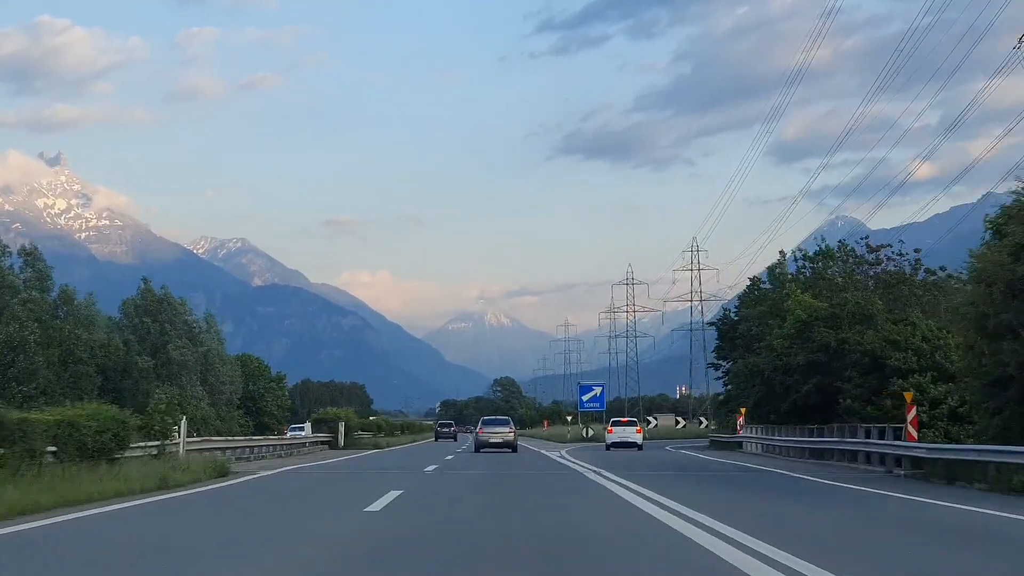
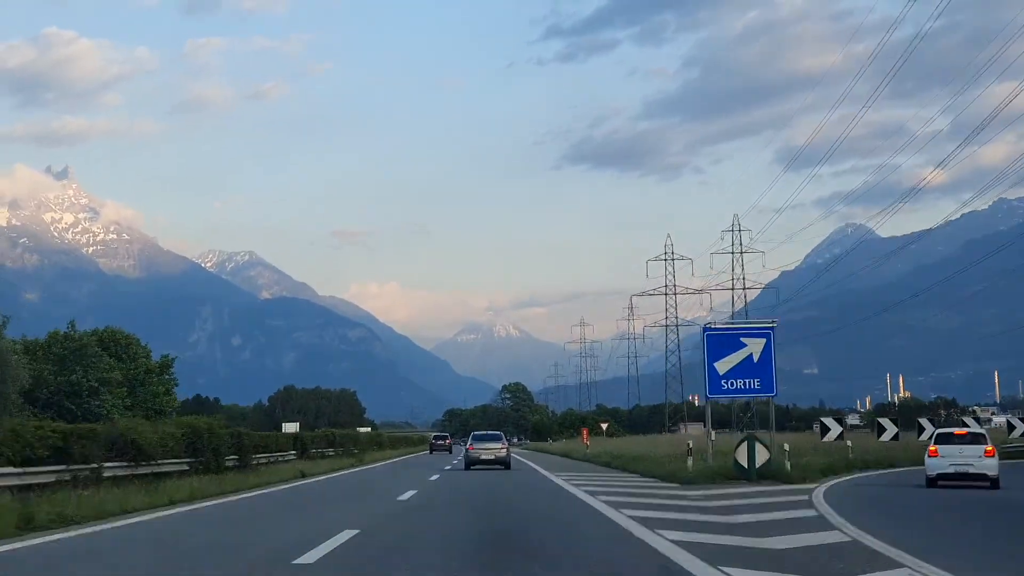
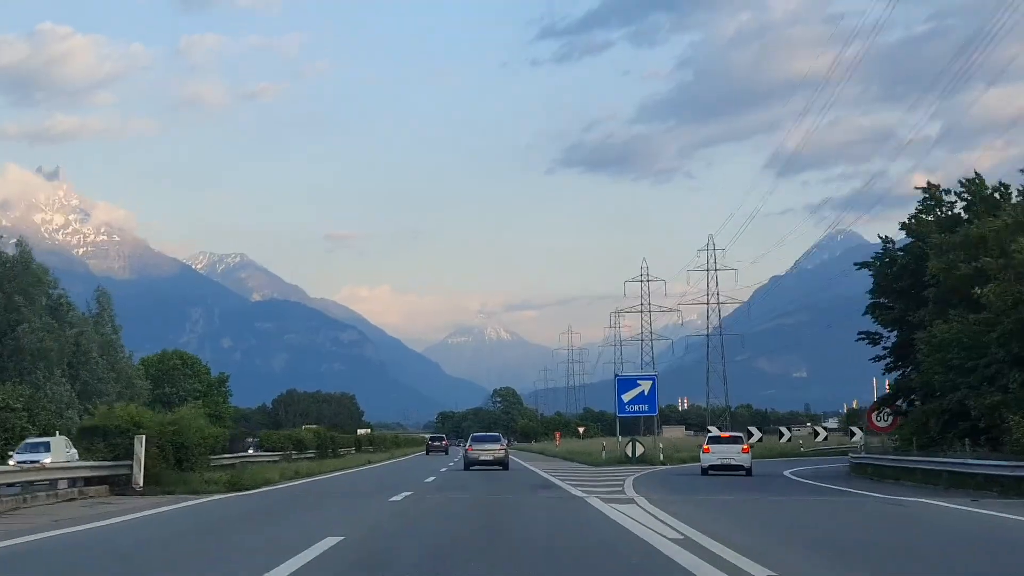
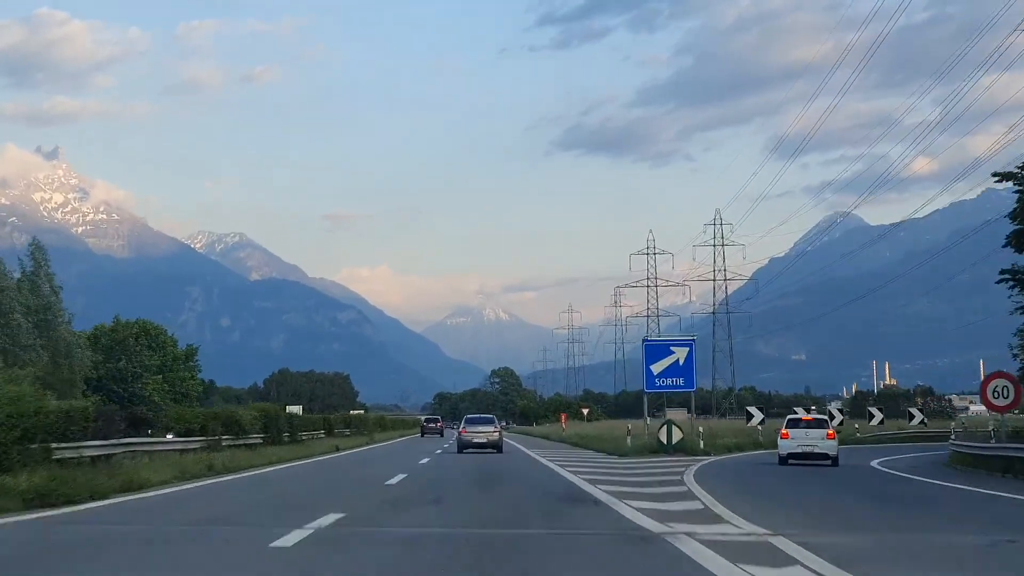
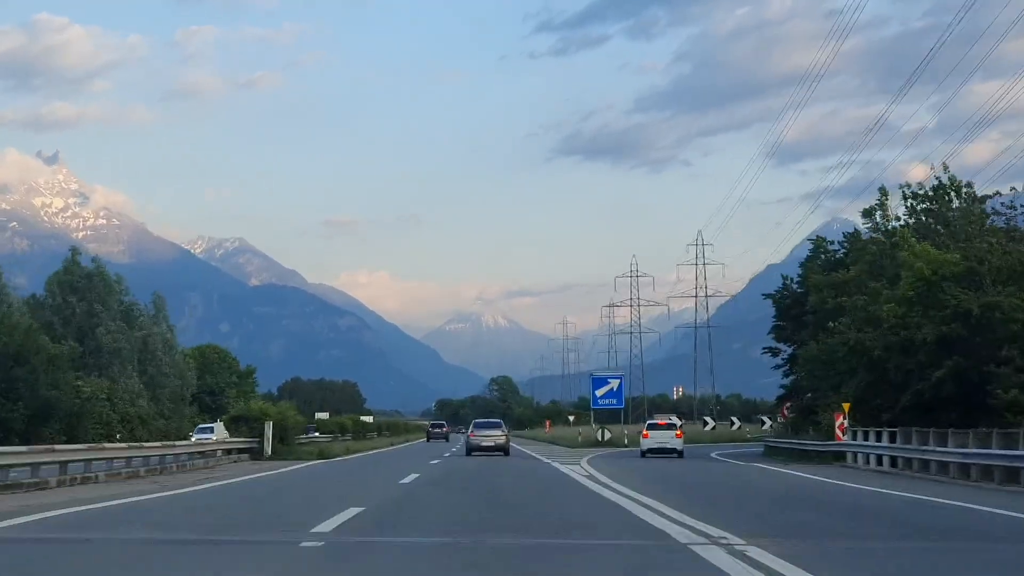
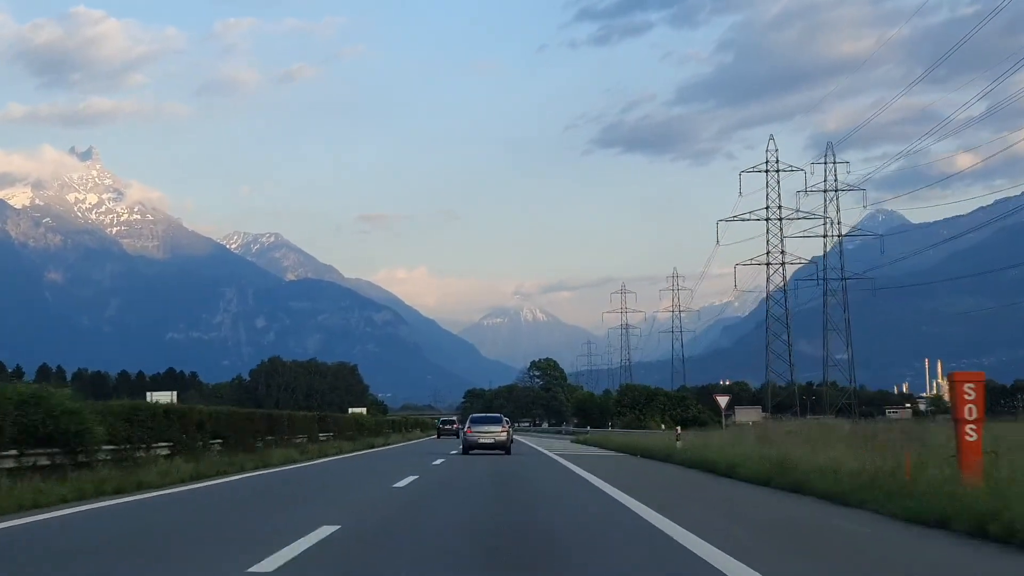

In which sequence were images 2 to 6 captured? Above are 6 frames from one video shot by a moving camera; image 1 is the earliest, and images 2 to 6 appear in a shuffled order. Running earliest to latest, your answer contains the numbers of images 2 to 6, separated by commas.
5, 3, 4, 2, 6
